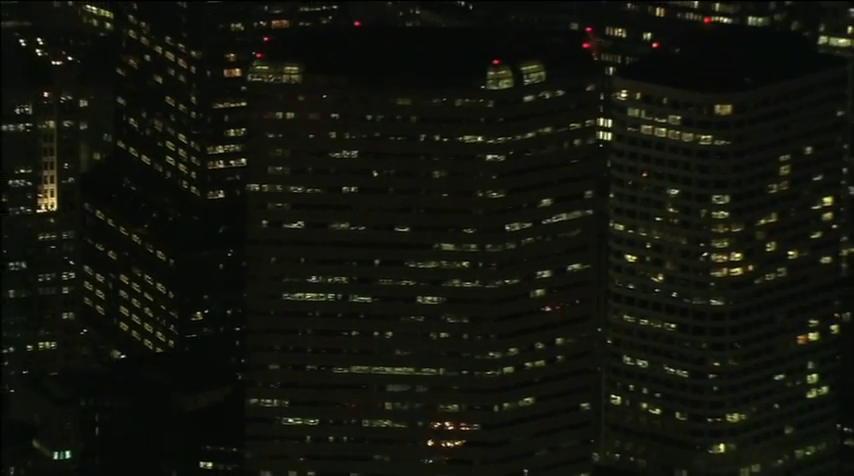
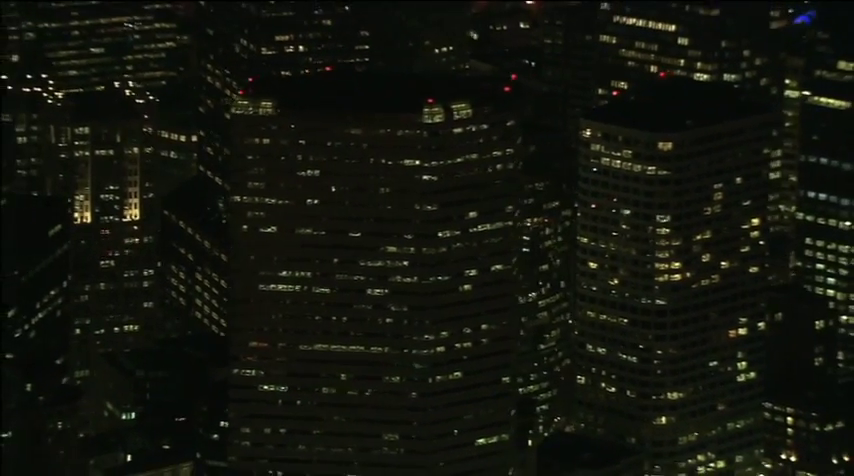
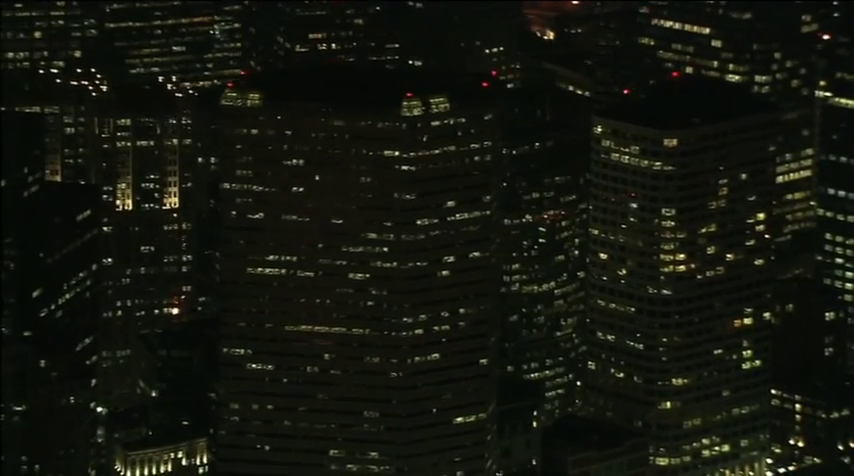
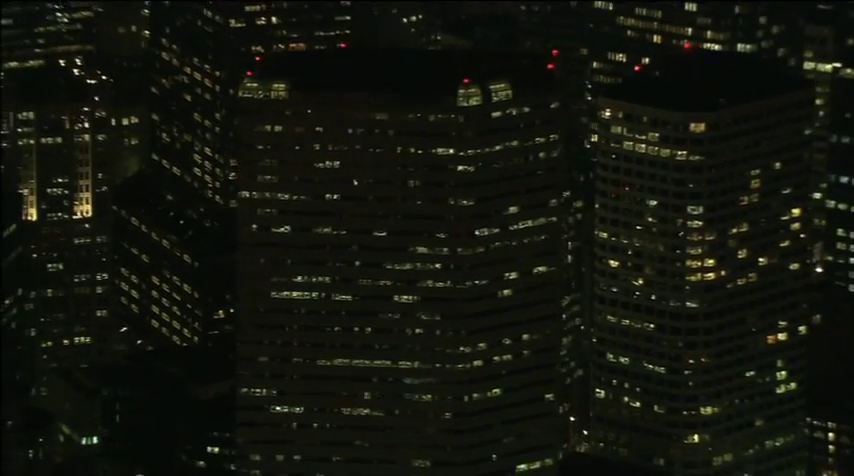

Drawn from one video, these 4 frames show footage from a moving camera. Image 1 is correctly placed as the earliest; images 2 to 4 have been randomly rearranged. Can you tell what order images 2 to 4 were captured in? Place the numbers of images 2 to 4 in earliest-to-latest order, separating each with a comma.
4, 2, 3
